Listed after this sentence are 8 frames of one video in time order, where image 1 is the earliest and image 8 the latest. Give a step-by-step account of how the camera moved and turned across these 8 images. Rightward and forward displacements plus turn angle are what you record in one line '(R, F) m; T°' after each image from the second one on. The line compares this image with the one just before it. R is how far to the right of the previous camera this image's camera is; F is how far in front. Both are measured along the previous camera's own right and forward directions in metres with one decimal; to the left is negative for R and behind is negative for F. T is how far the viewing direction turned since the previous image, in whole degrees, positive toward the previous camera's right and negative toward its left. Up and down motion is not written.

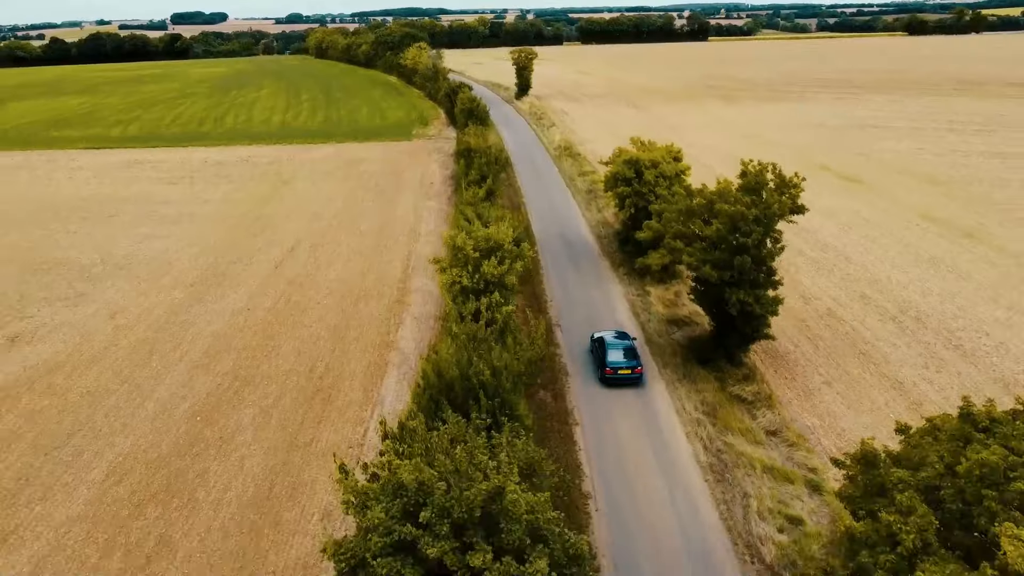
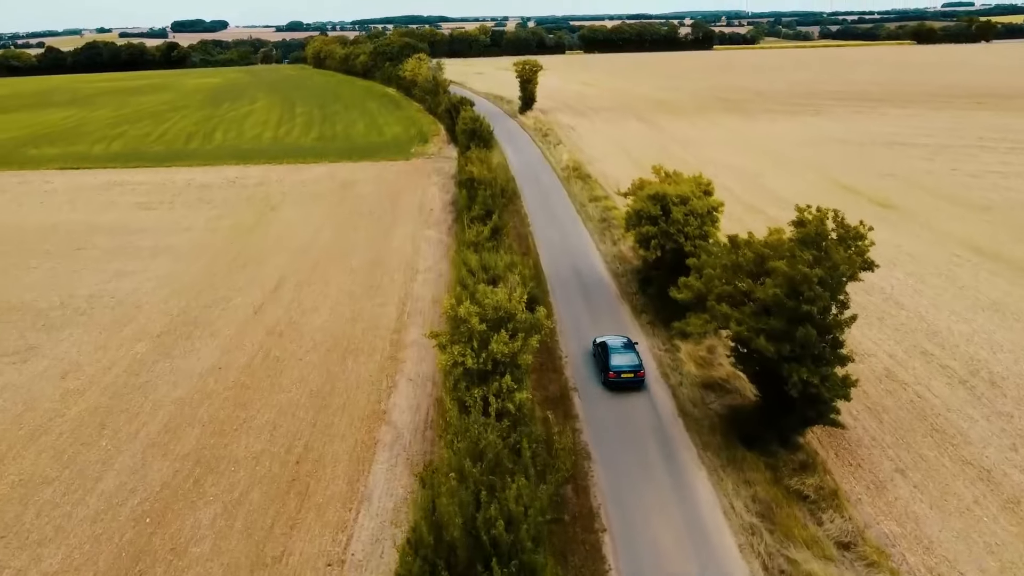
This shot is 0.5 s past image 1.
(-0.3, +3.2) m; 0°
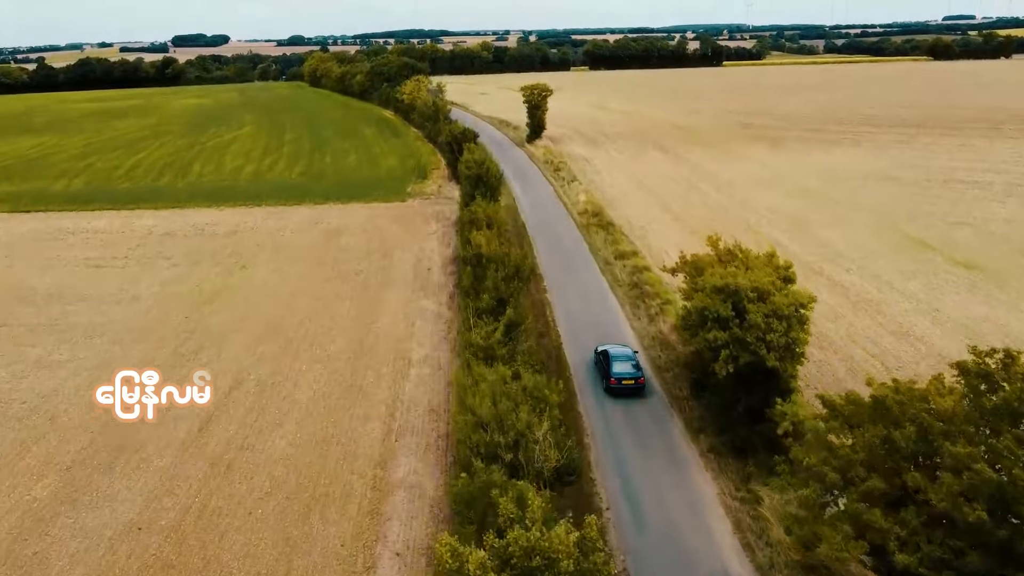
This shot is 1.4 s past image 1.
(-0.5, +5.7) m; 0°
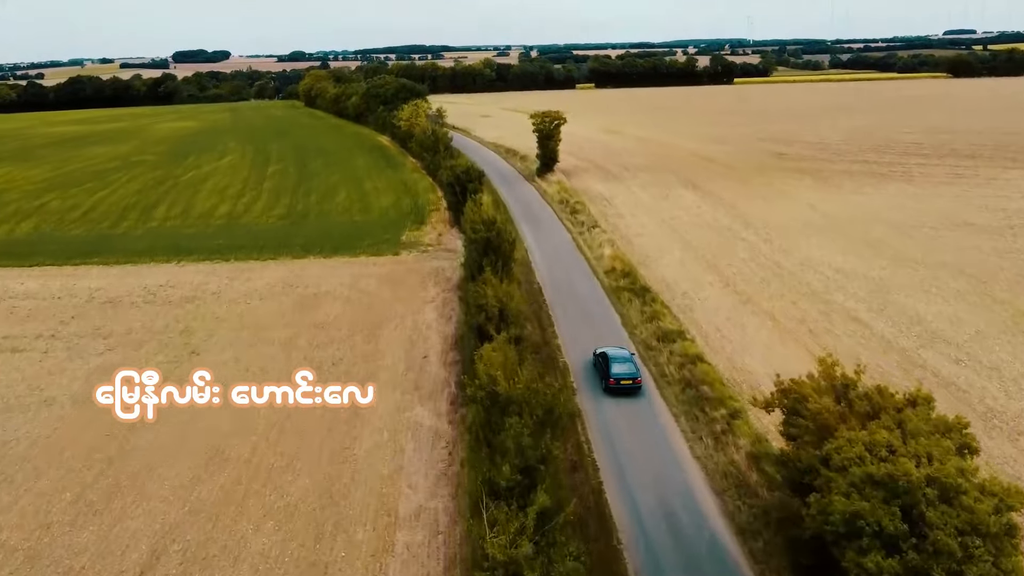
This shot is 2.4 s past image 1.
(-0.6, +6.3) m; 0°
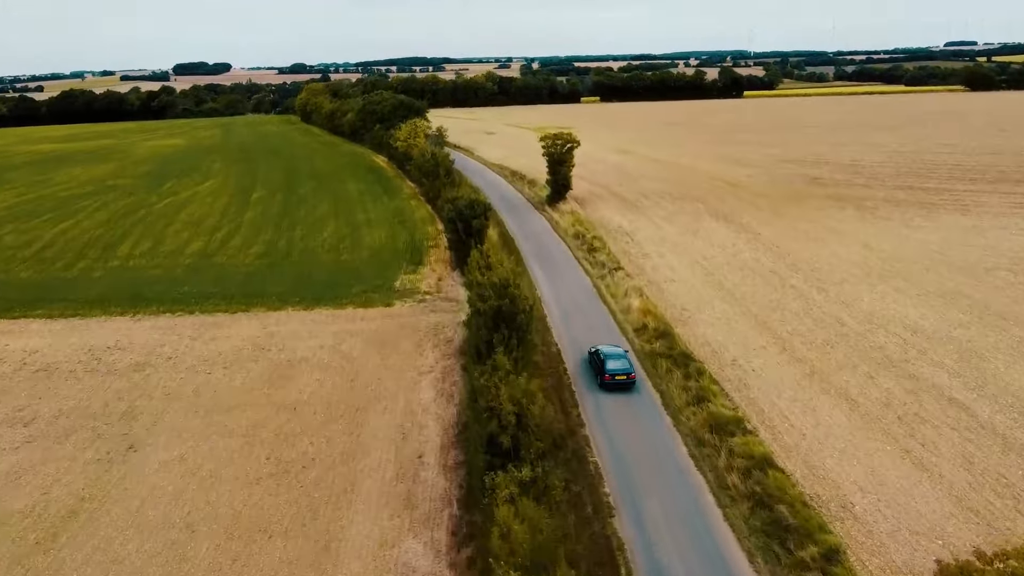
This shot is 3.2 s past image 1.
(-0.5, +5.1) m; 0°
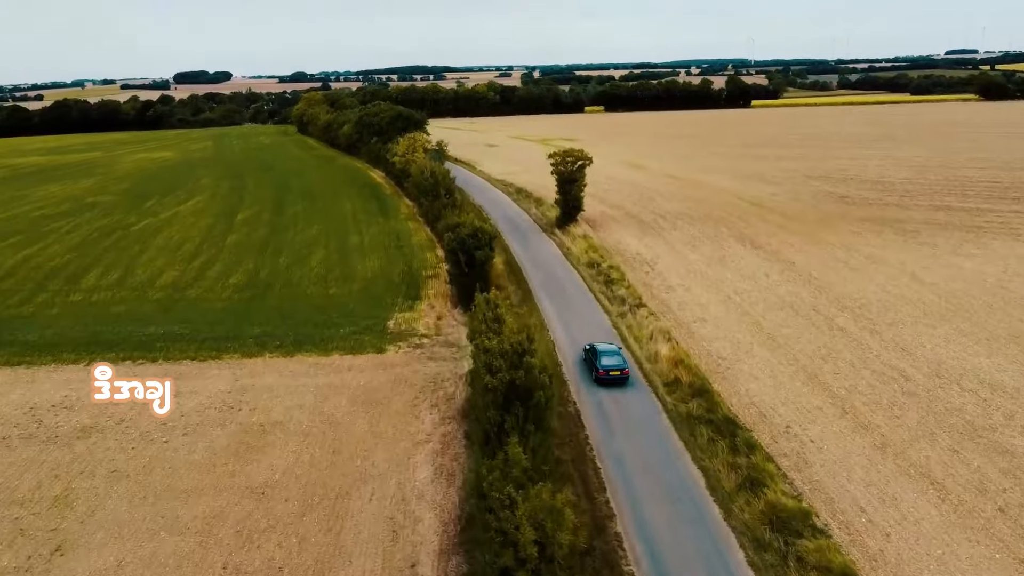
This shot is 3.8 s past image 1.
(-0.3, +3.8) m; 0°
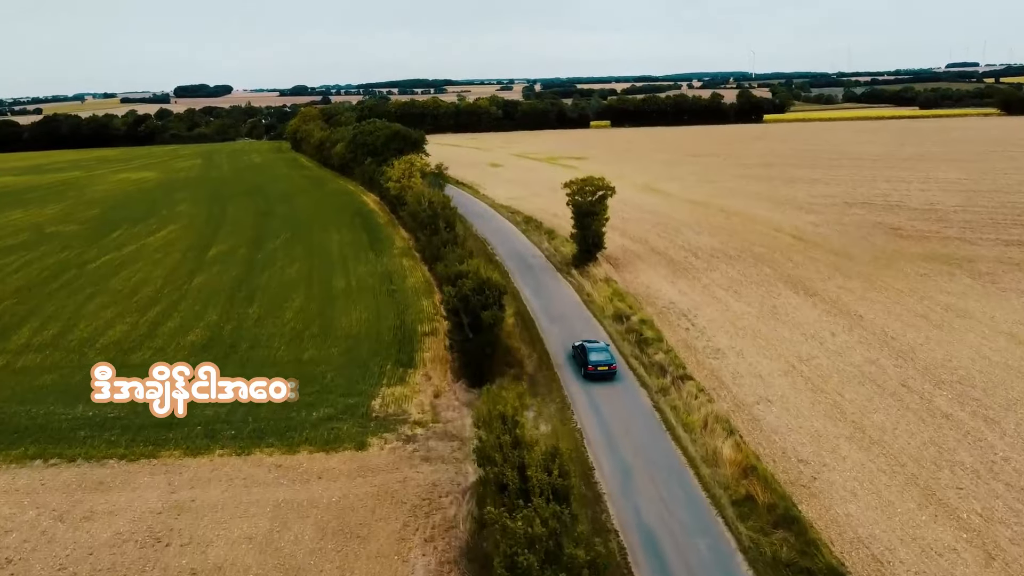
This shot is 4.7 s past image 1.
(-0.5, +5.7) m; 0°
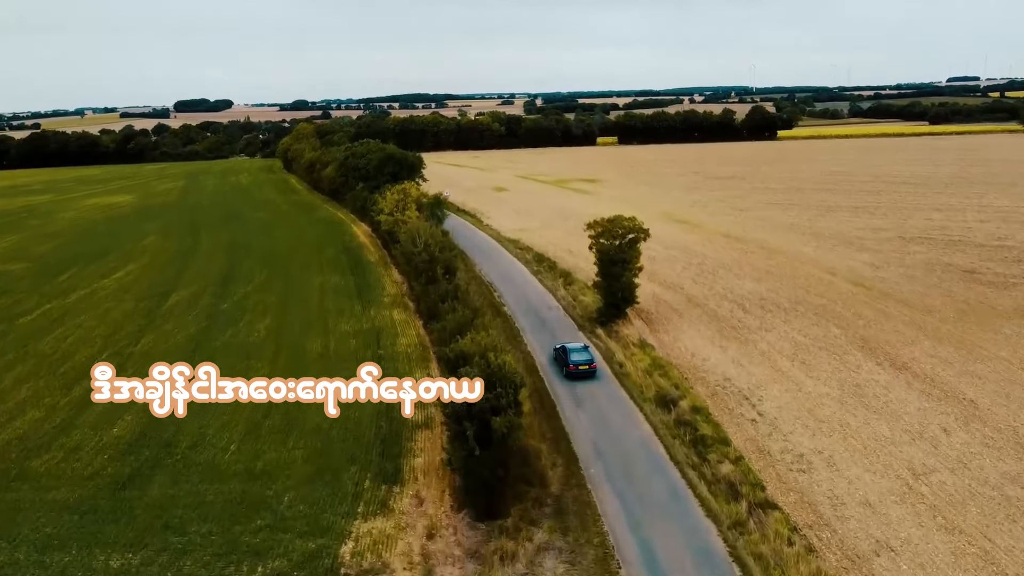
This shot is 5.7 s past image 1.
(-0.5, +6.3) m; 0°
